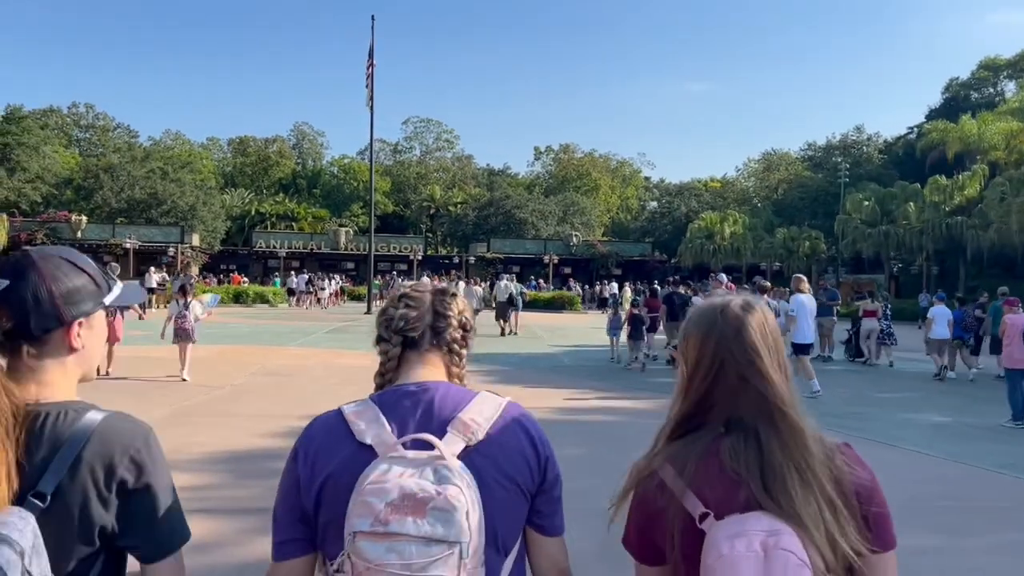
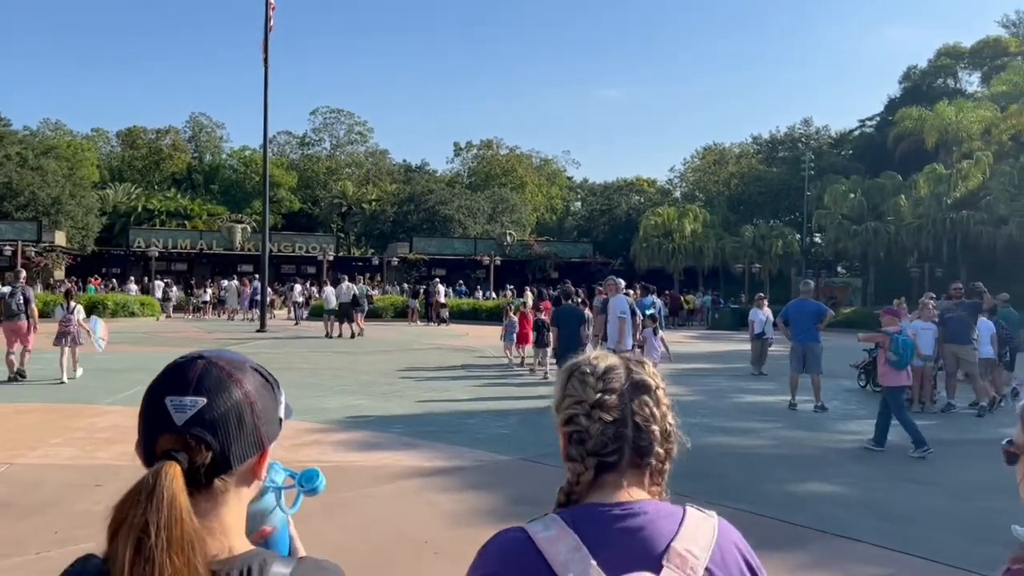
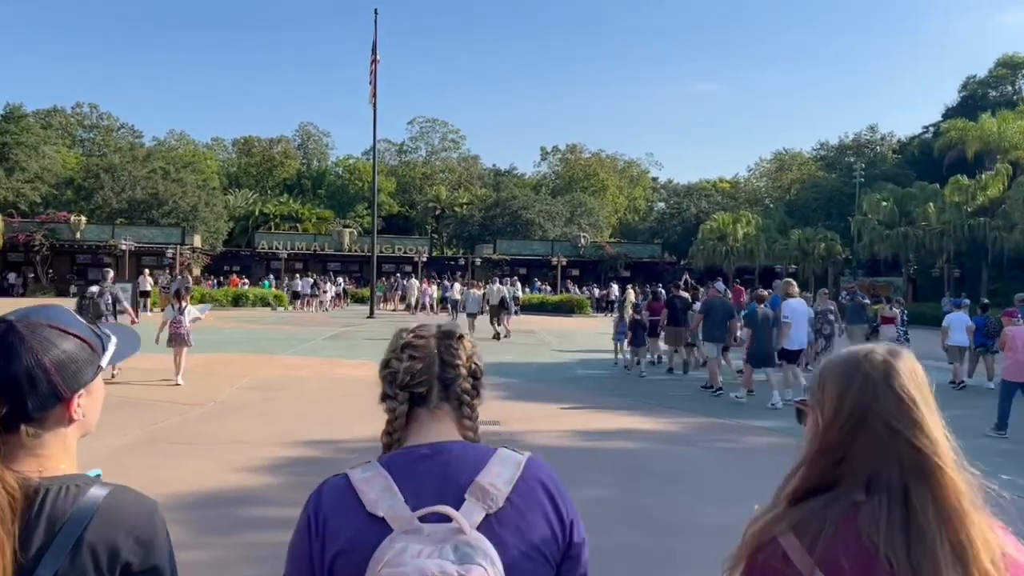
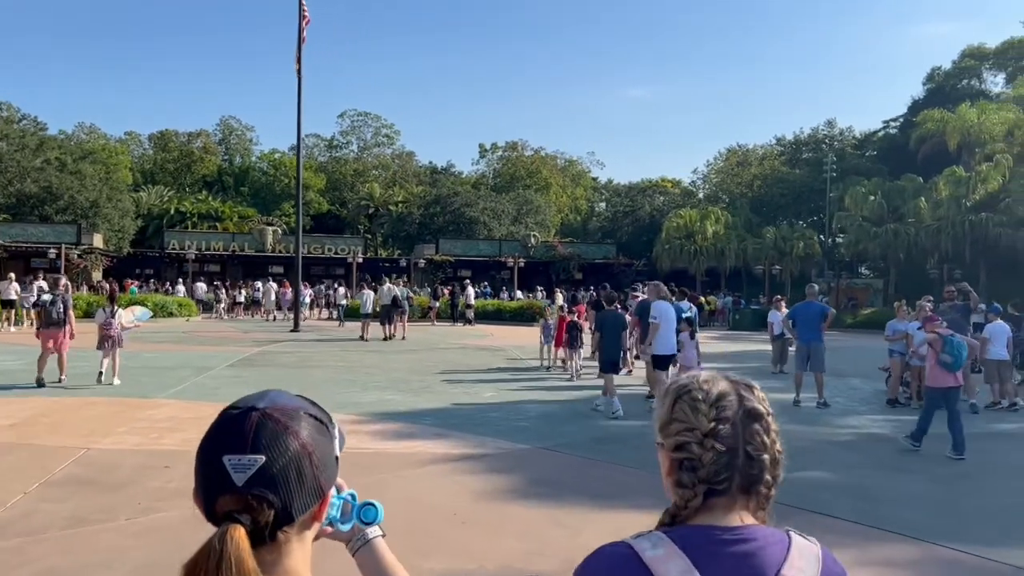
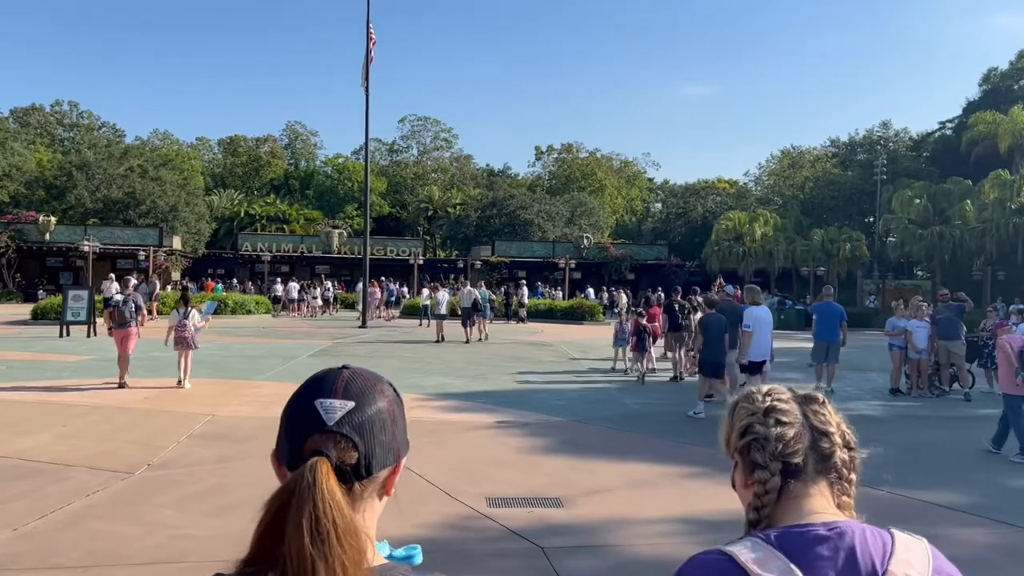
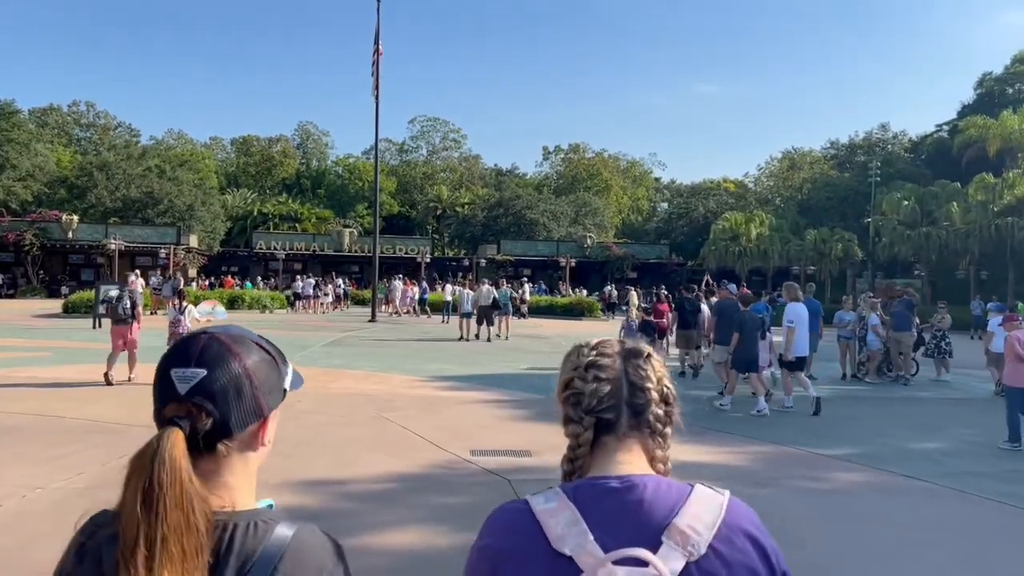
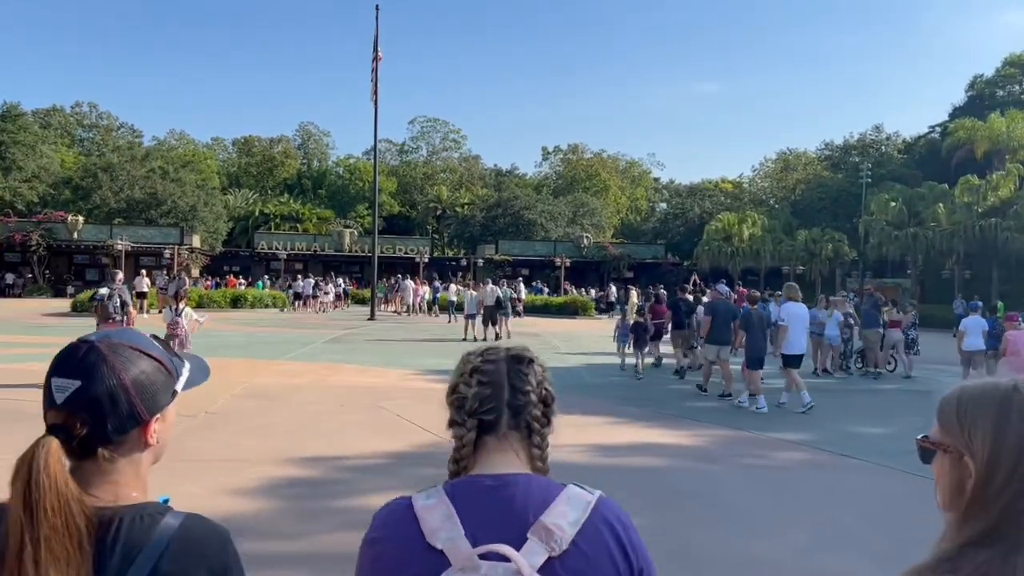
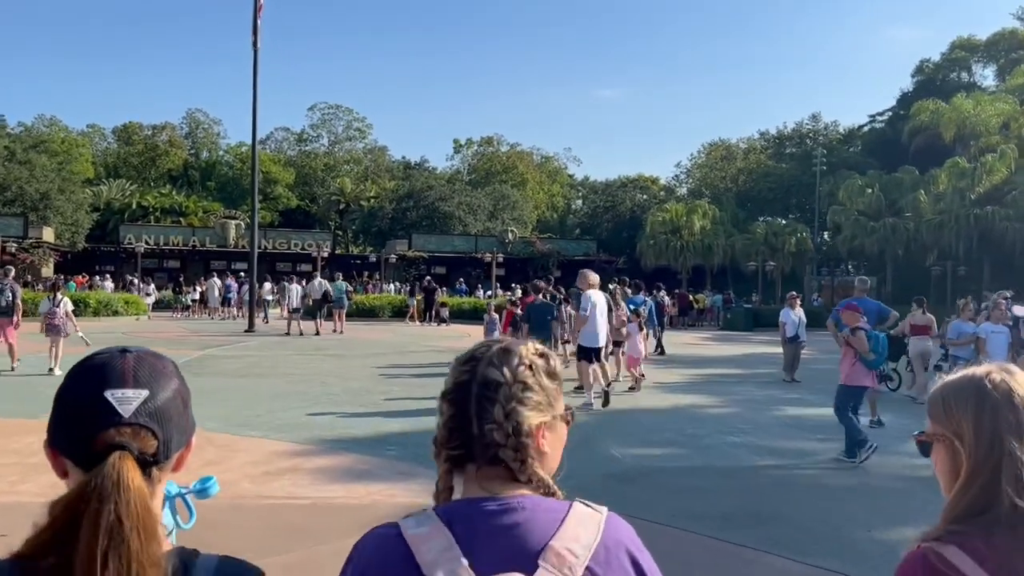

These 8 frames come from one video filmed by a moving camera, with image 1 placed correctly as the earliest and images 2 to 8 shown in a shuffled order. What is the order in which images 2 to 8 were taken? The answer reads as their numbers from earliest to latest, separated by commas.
3, 7, 6, 5, 4, 2, 8
